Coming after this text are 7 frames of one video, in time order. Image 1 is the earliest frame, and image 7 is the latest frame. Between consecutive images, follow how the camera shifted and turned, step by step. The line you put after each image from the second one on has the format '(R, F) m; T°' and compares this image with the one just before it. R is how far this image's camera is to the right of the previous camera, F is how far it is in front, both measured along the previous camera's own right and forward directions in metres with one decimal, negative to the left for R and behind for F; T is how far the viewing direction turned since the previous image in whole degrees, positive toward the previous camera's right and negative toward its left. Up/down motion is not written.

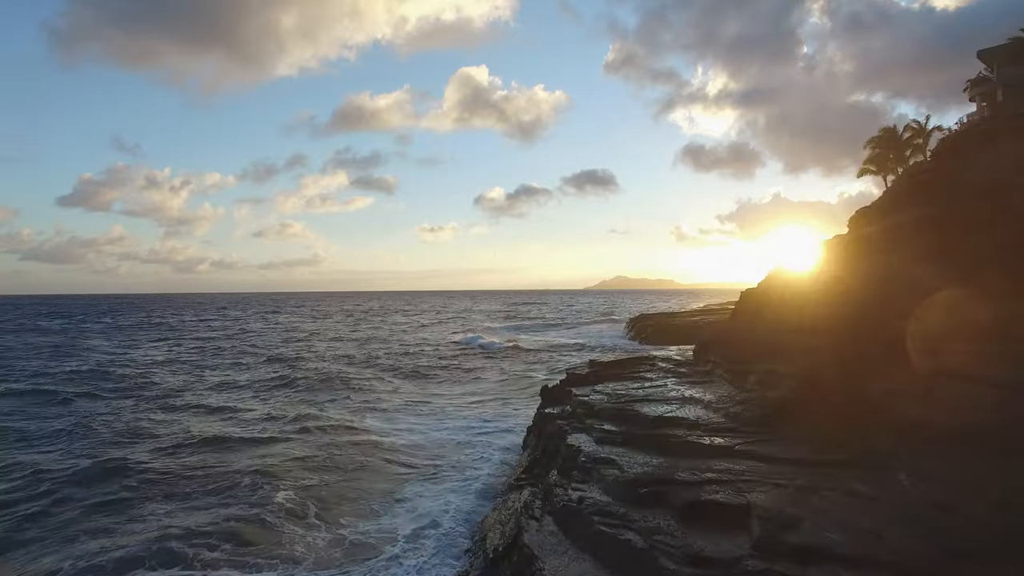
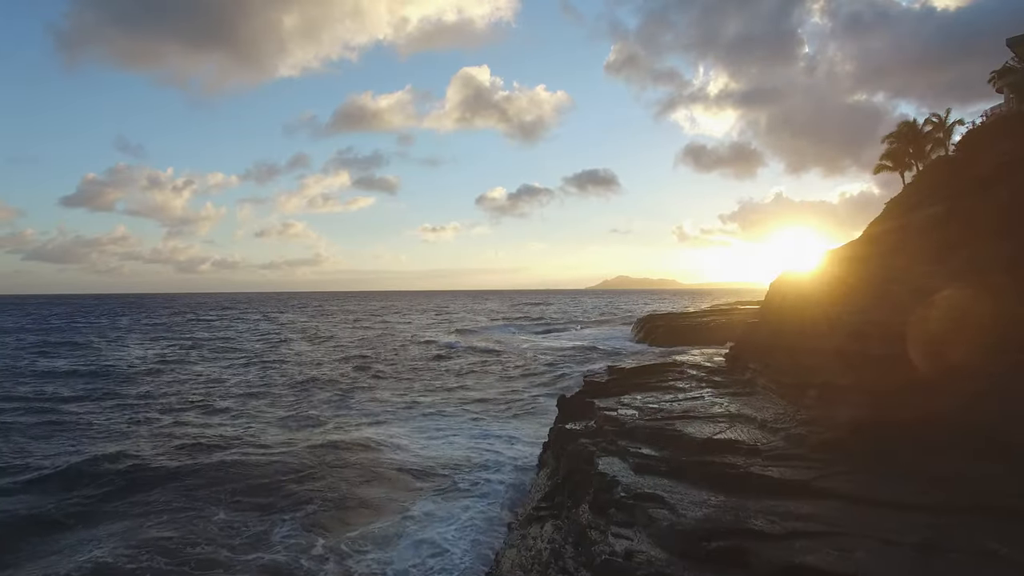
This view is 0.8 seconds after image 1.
(-0.1, +0.7) m; 0°
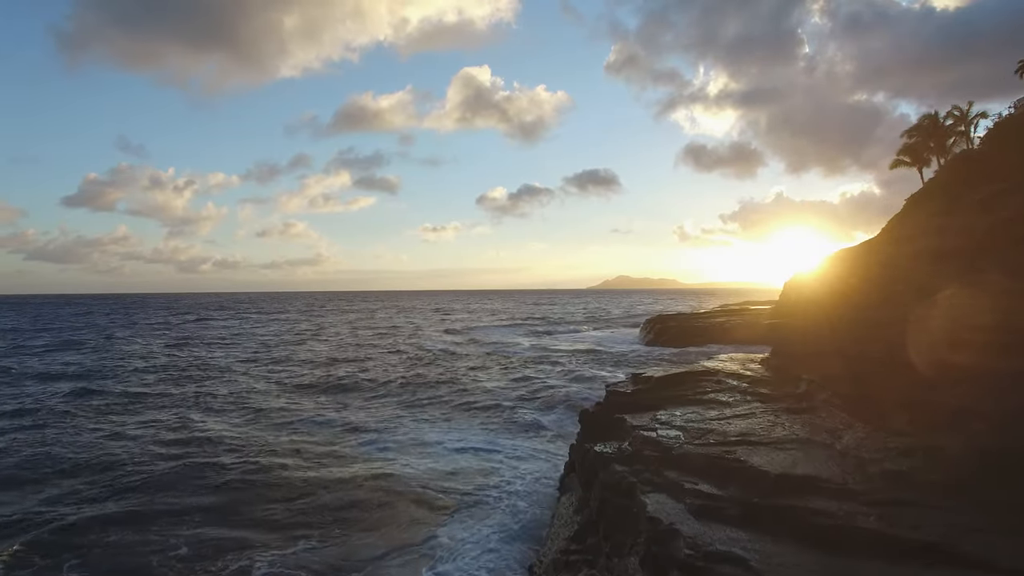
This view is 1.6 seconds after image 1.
(-0.8, -0.6) m; 0°
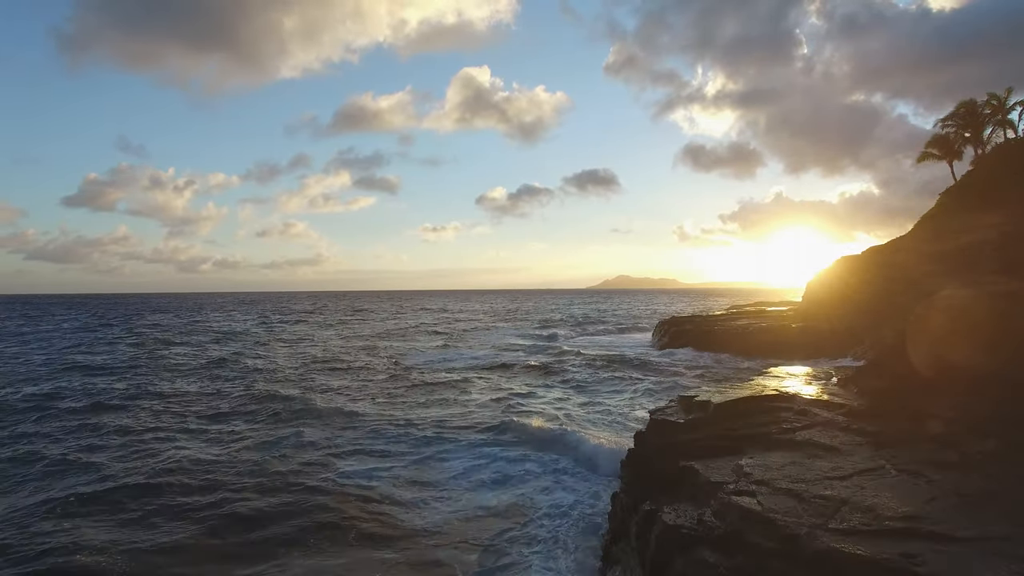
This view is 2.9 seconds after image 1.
(-0.7, -0.5) m; 0°
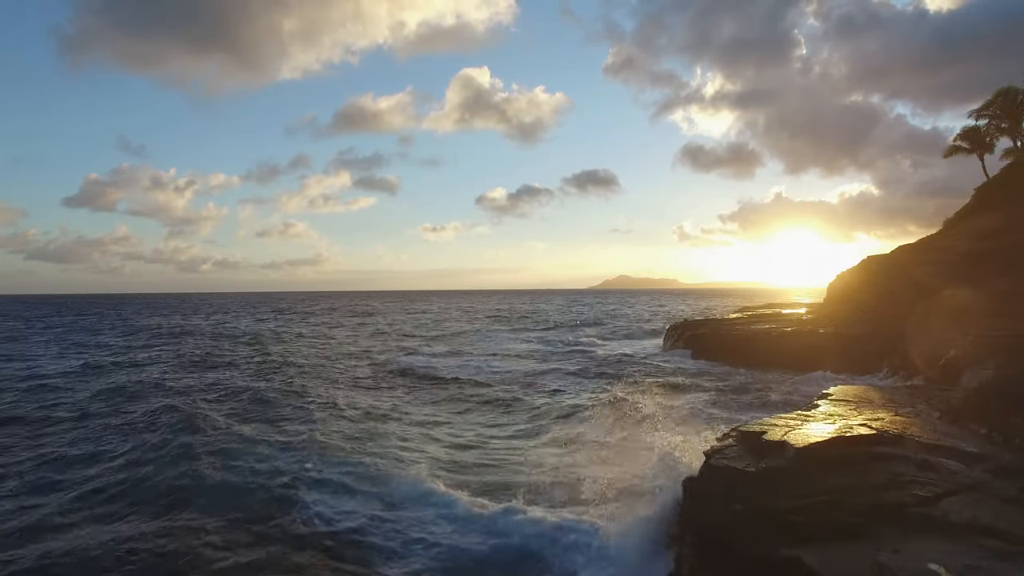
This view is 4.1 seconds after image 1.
(-1.4, -0.9) m; 0°
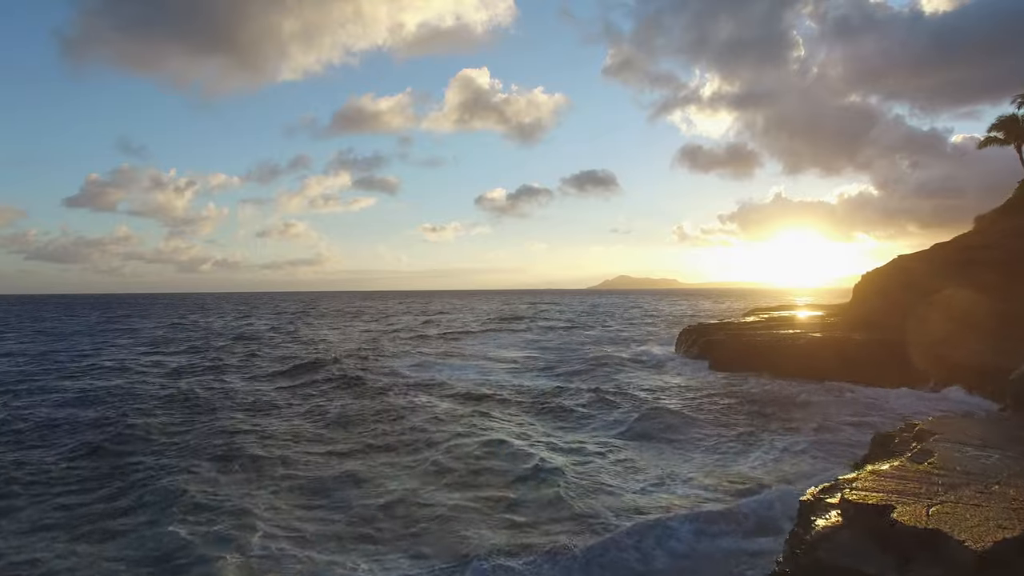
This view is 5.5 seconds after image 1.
(+0.5, -0.8) m; 0°
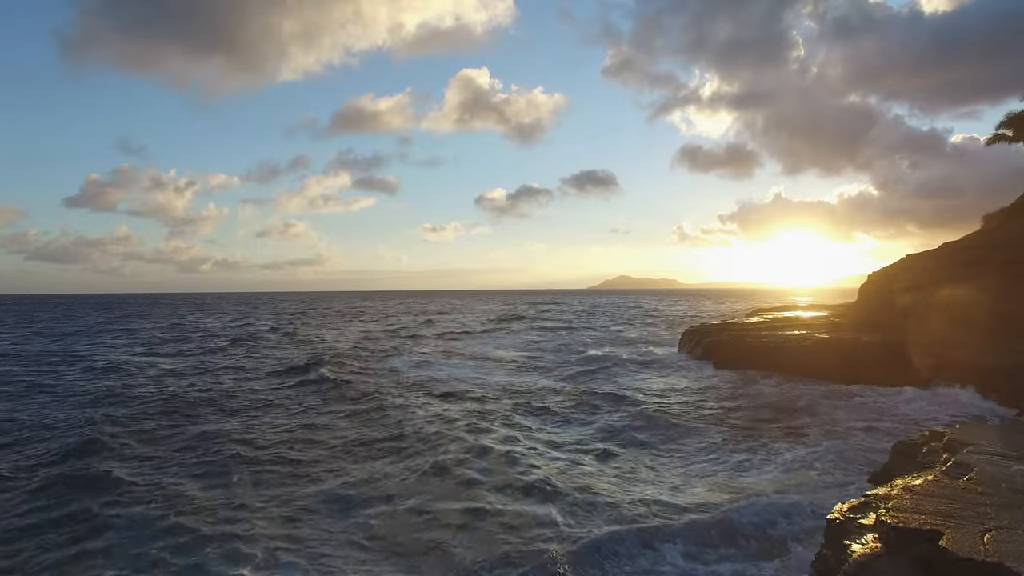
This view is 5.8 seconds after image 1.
(+1.3, +1.4) m; 0°
